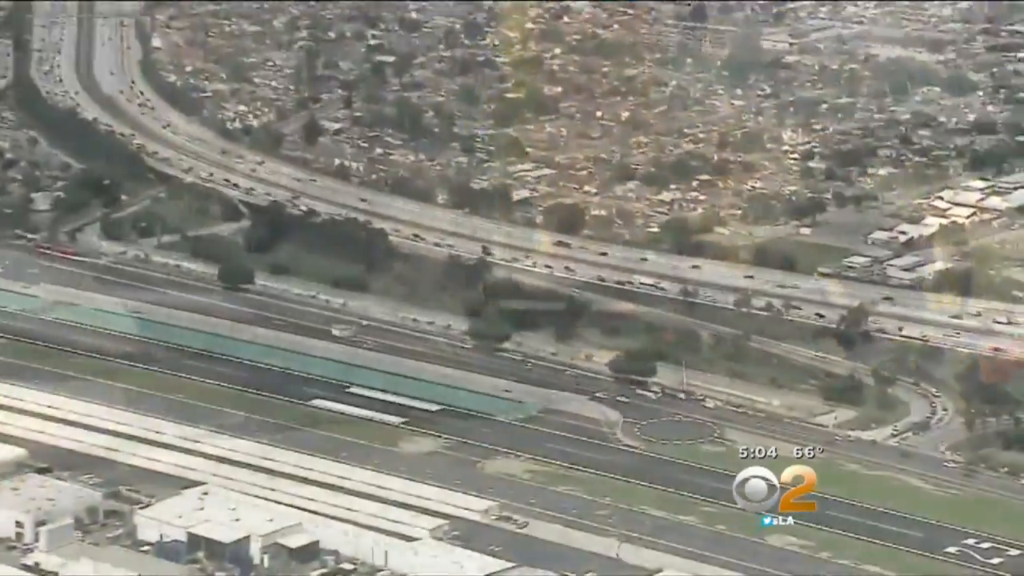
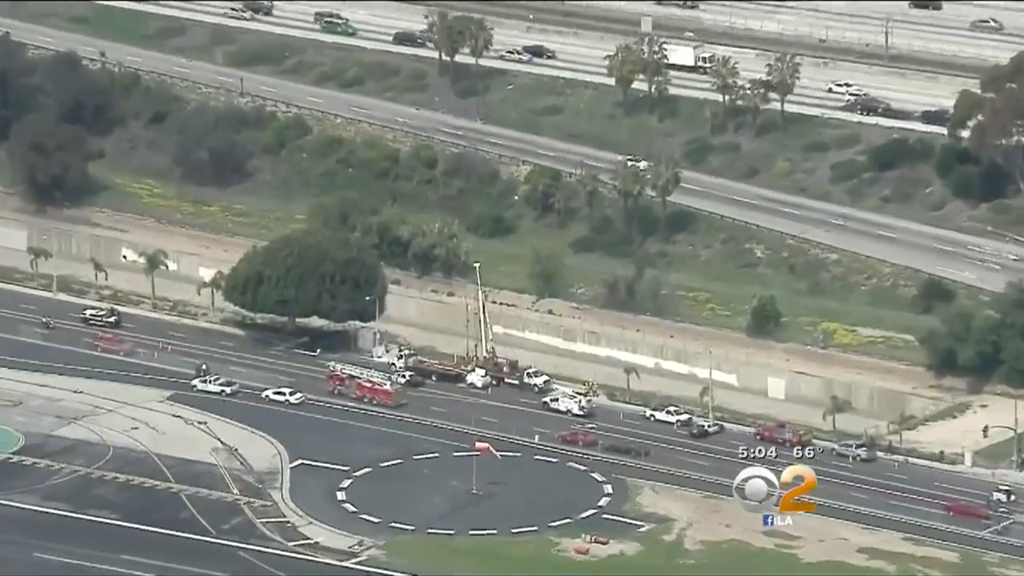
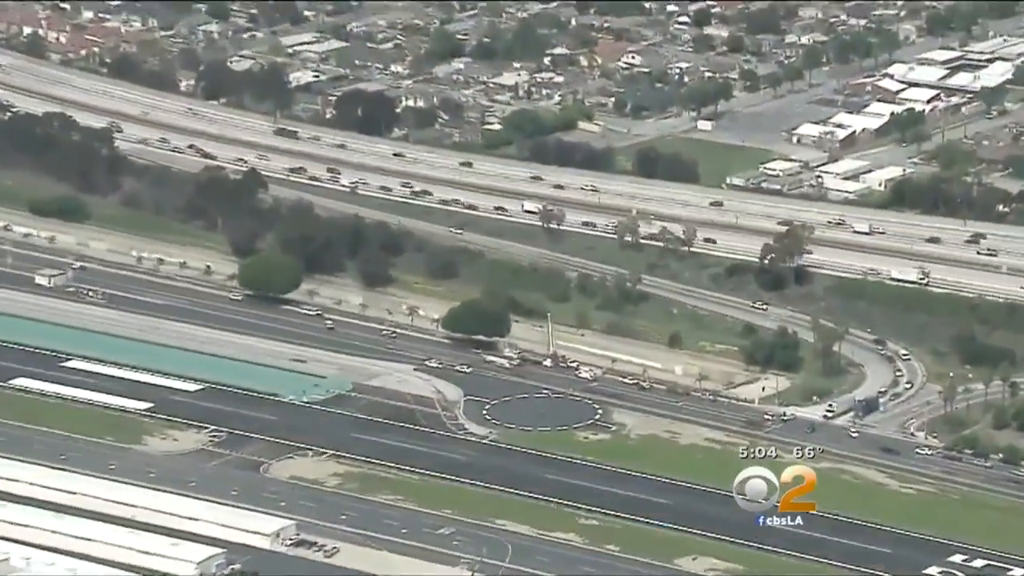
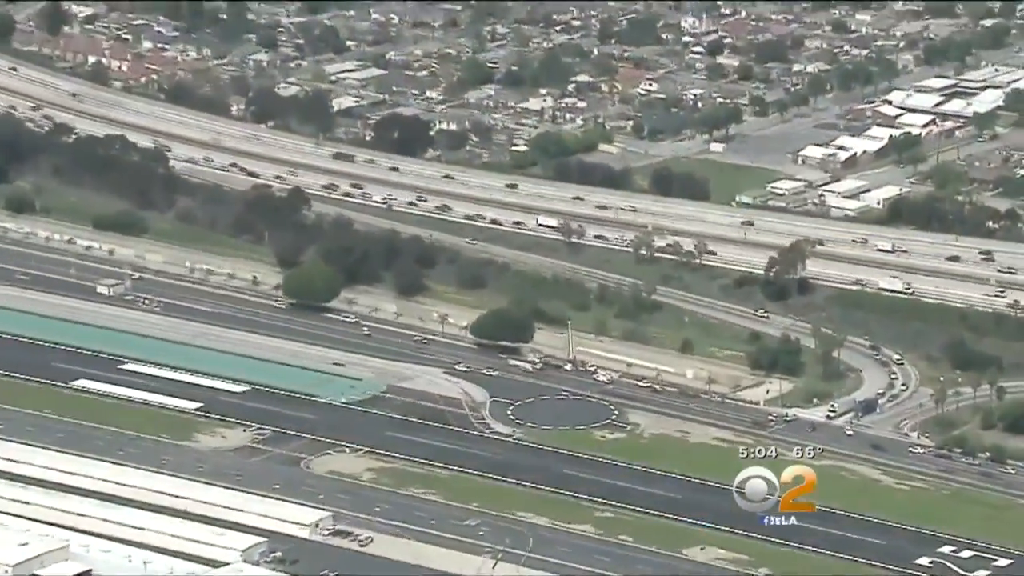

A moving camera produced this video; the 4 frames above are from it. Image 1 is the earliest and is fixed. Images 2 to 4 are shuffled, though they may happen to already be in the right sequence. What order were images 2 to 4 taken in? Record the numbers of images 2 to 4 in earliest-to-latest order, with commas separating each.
4, 3, 2
